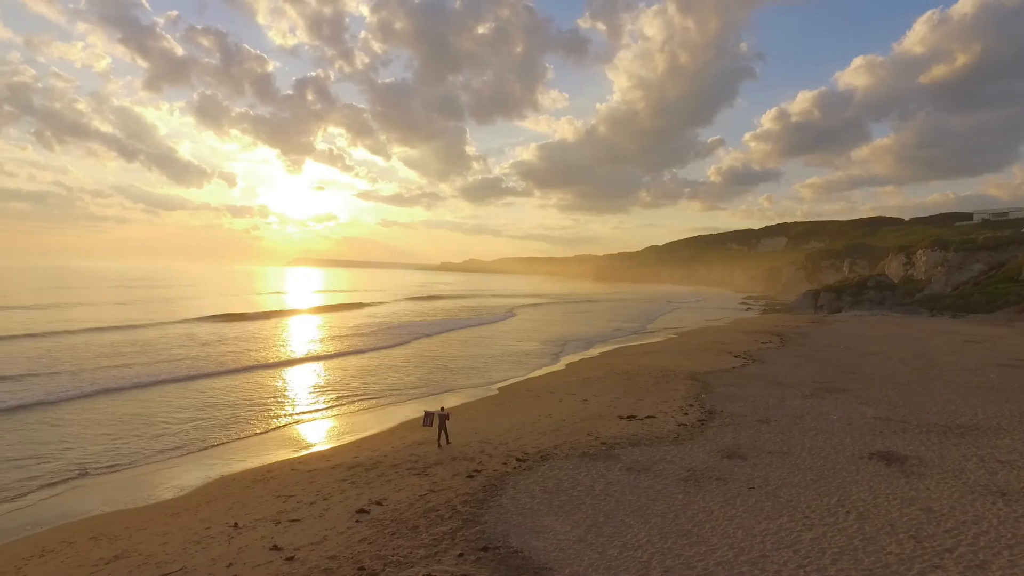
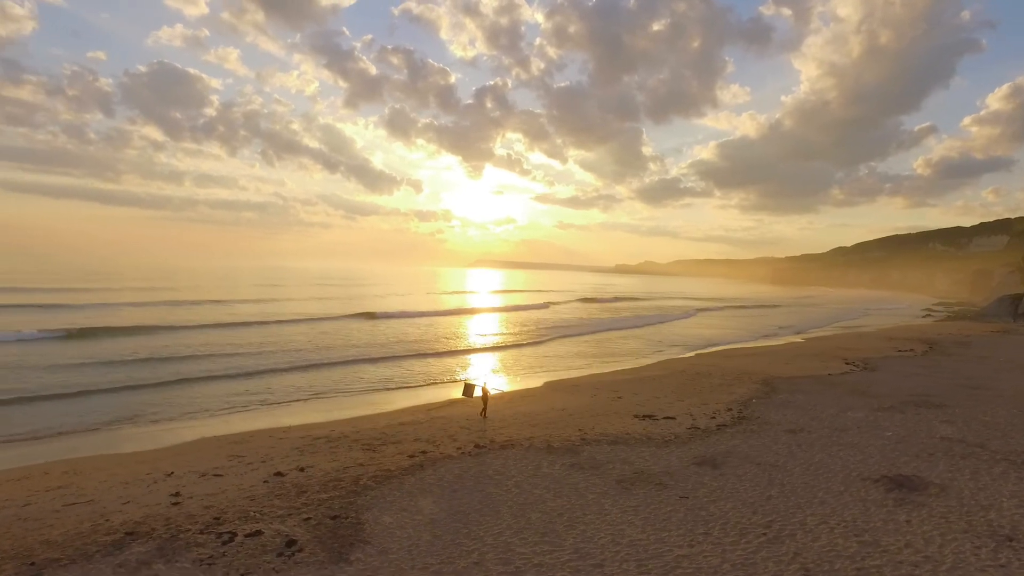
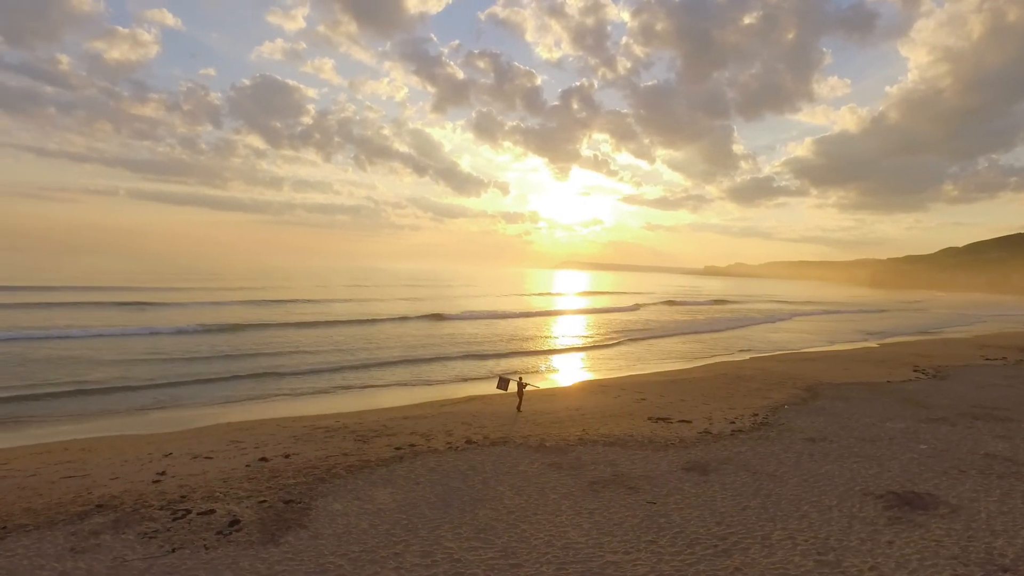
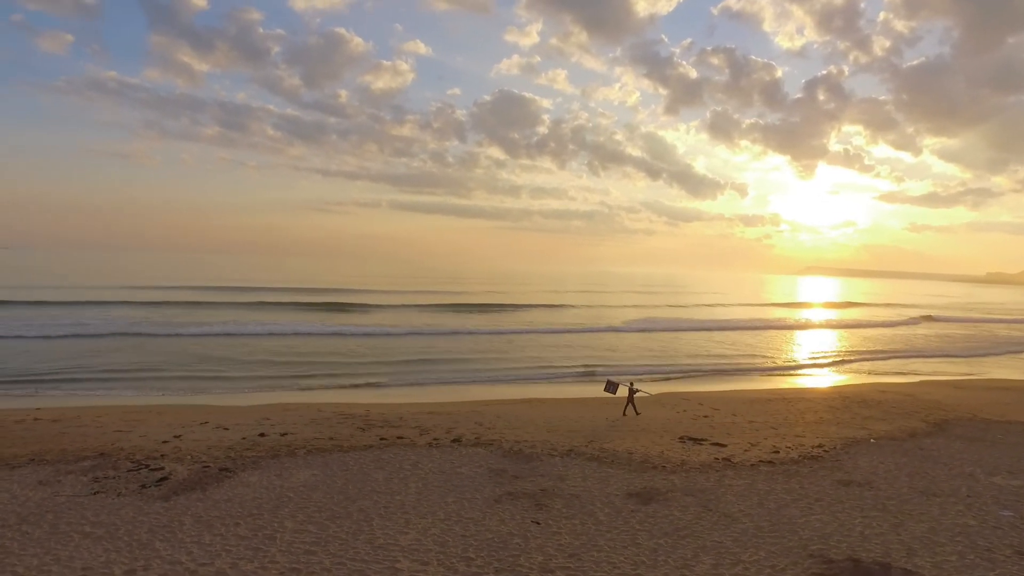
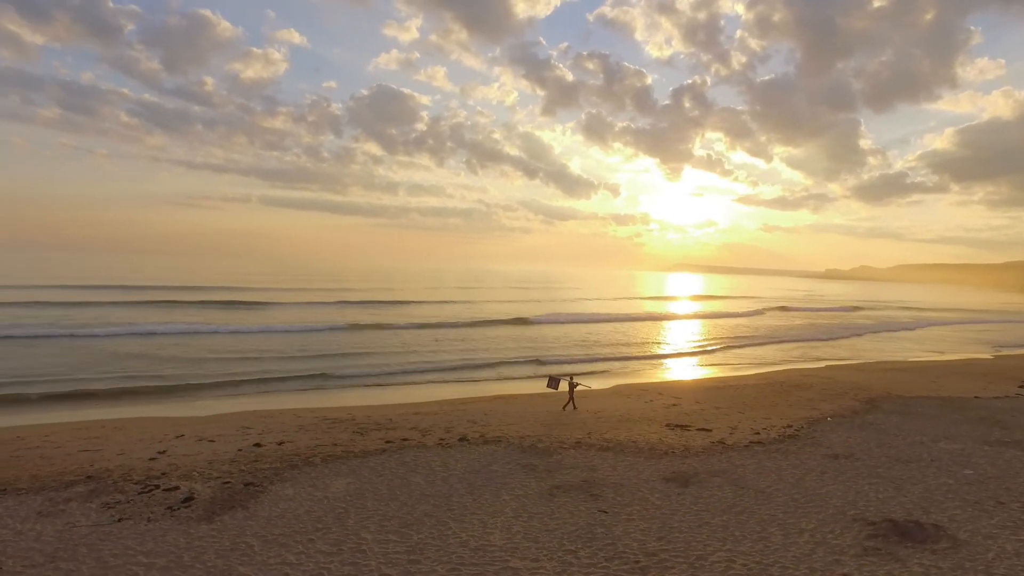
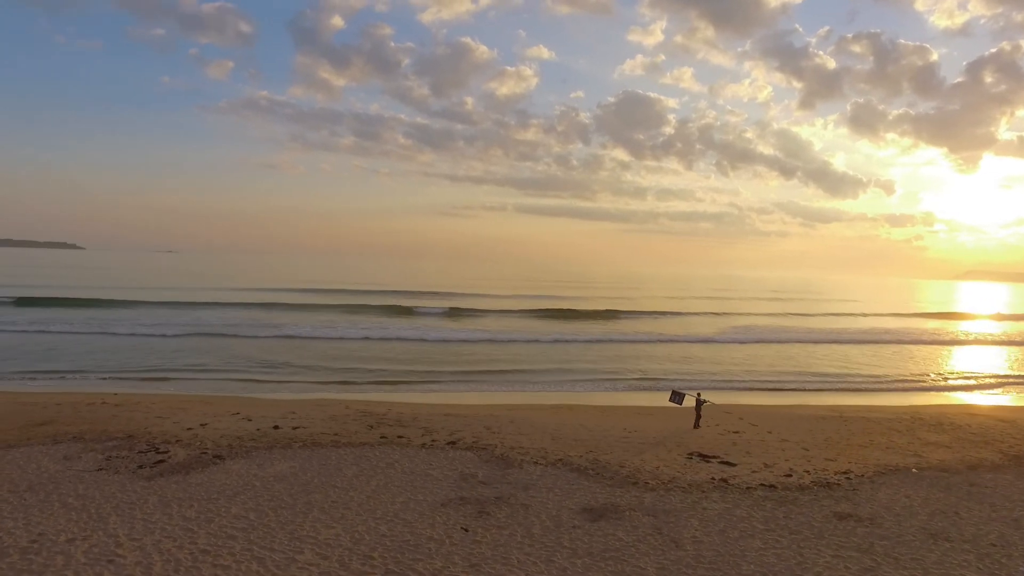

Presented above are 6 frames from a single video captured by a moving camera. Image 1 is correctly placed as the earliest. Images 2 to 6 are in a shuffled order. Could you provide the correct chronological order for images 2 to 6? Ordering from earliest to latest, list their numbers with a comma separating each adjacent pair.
2, 3, 5, 4, 6
